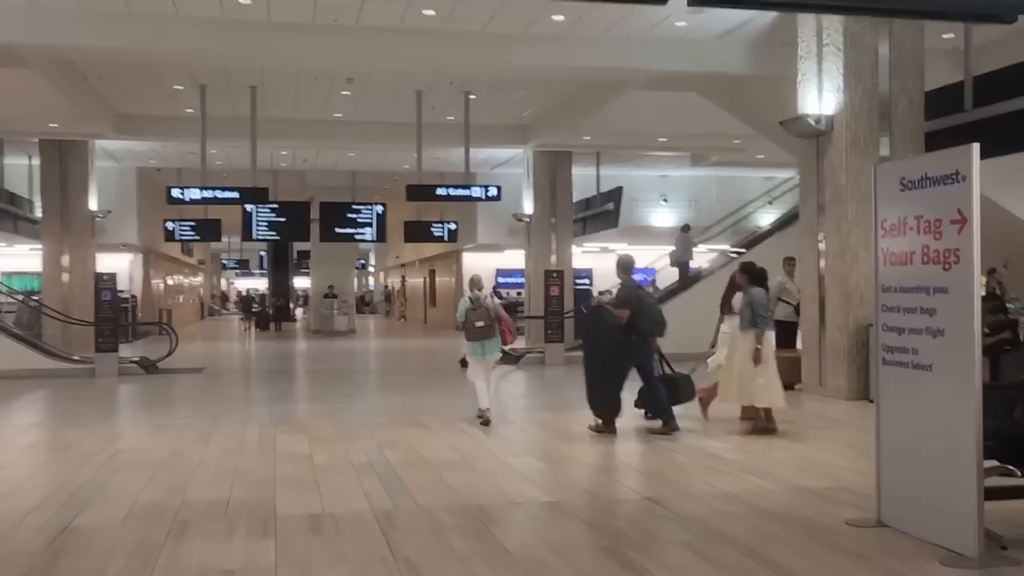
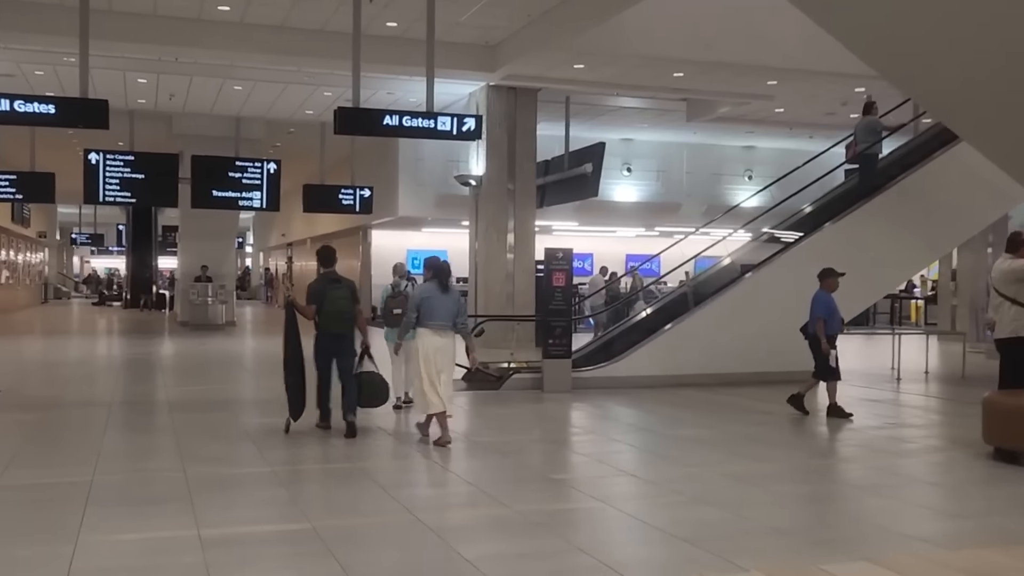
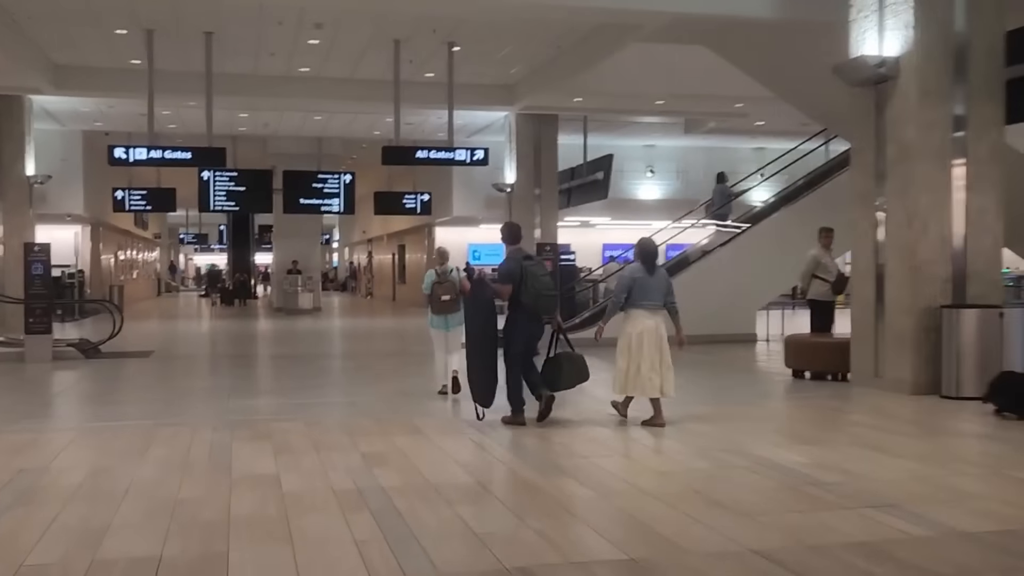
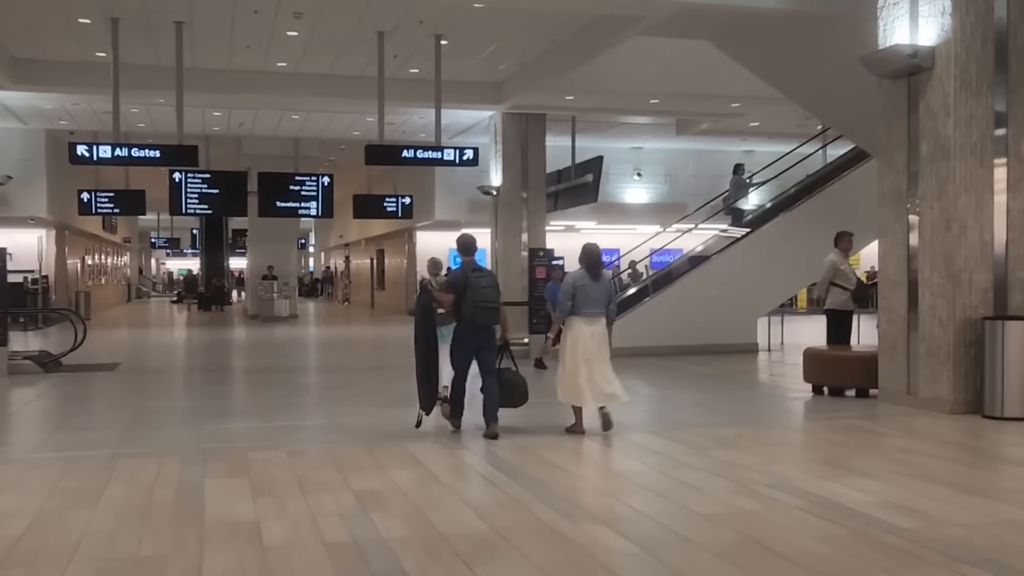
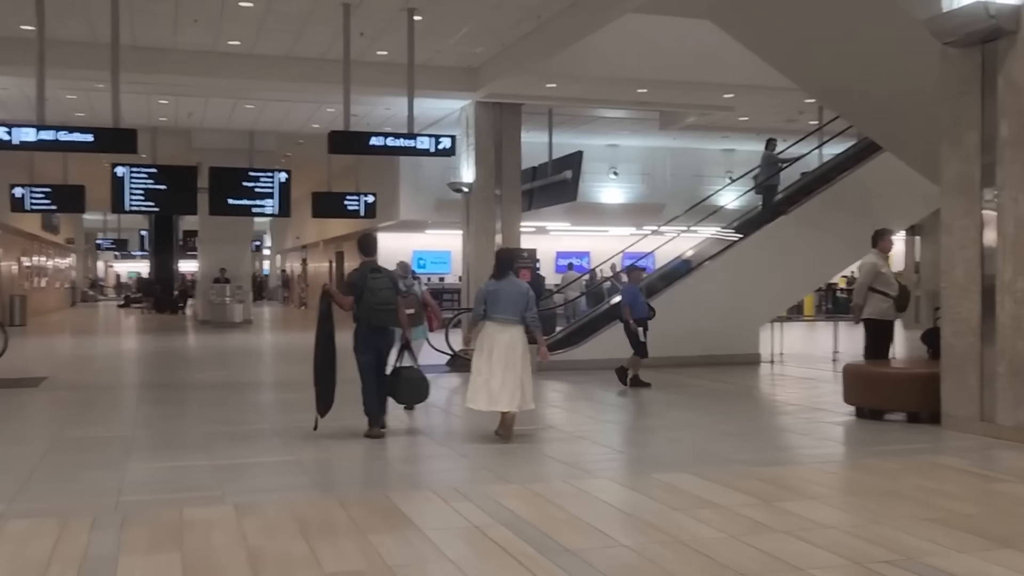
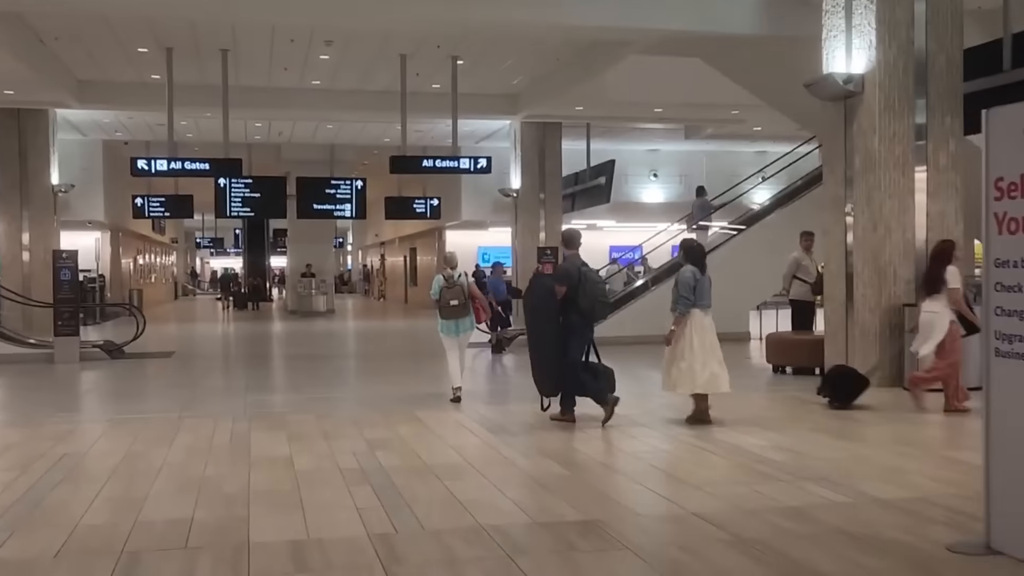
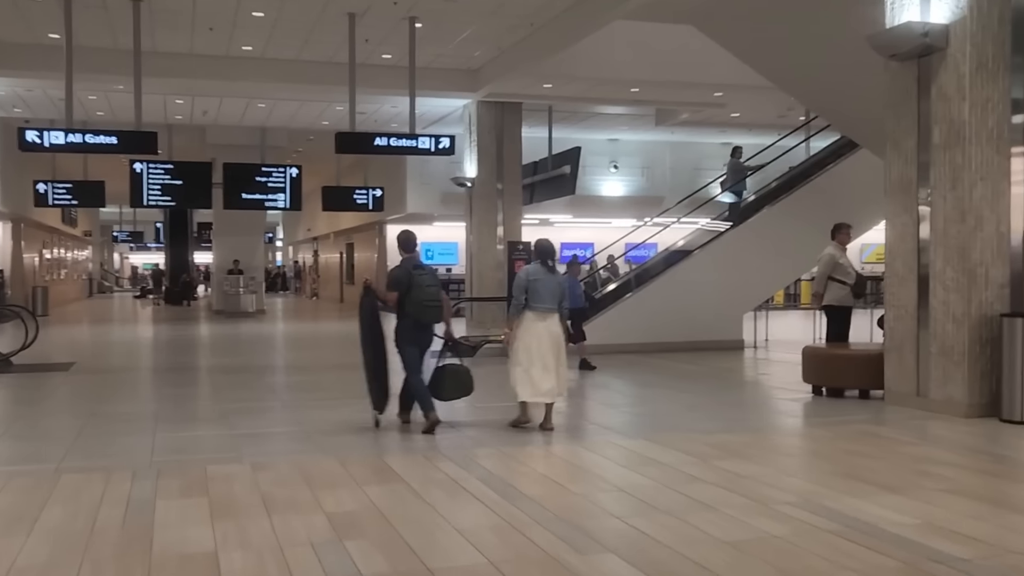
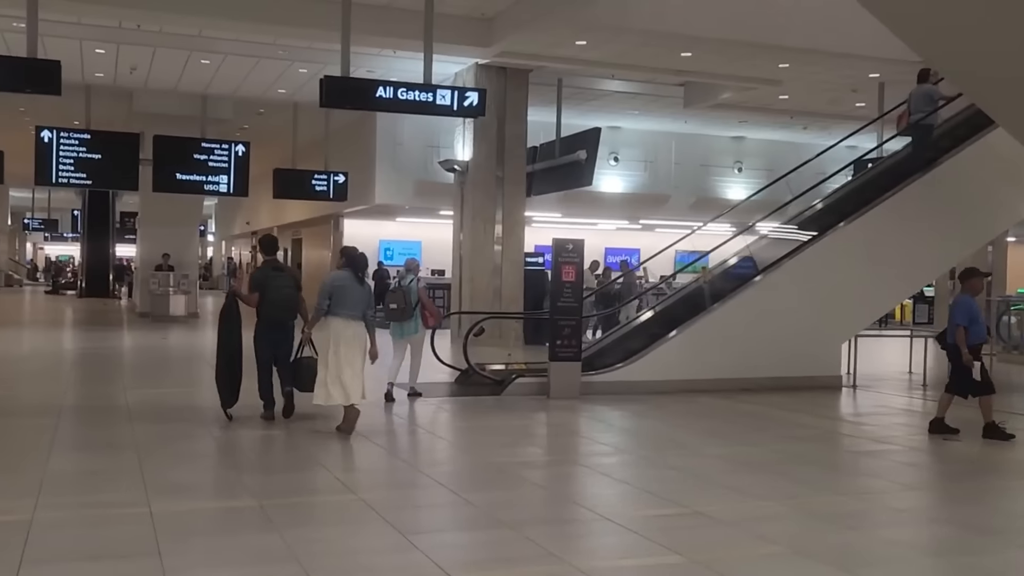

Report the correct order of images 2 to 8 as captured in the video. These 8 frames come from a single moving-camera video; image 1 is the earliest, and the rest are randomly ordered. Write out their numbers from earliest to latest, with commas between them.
6, 3, 4, 7, 5, 2, 8
